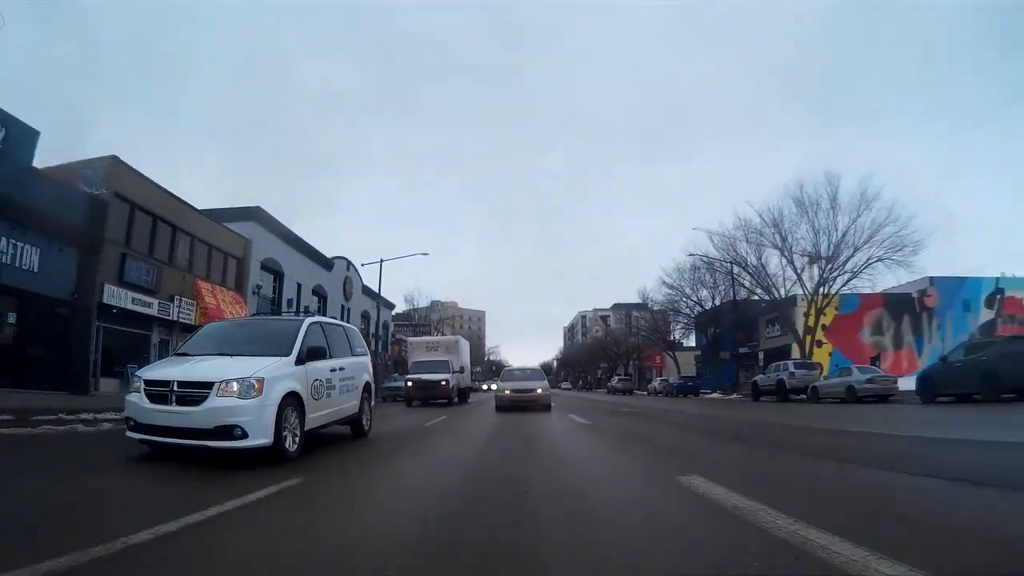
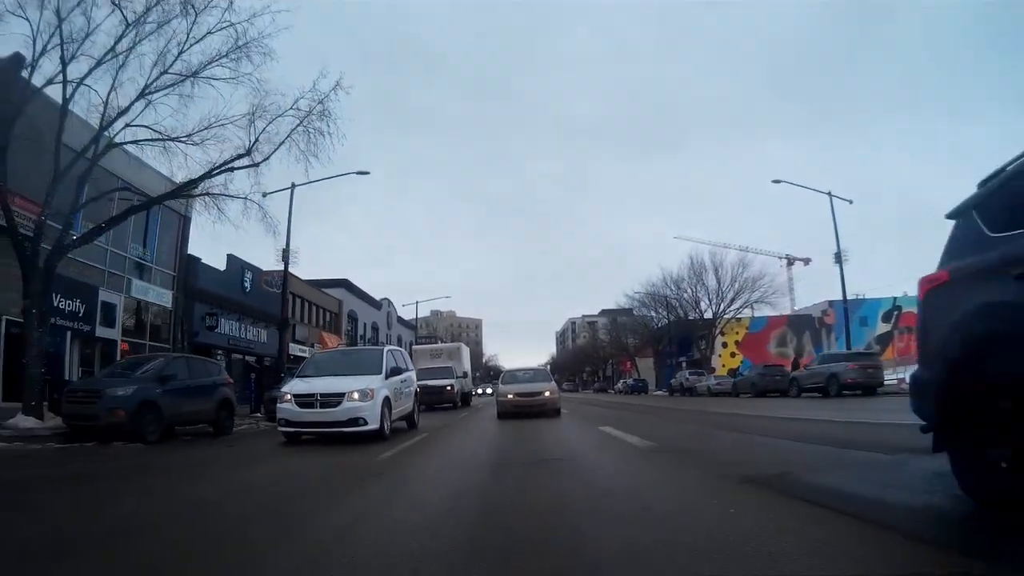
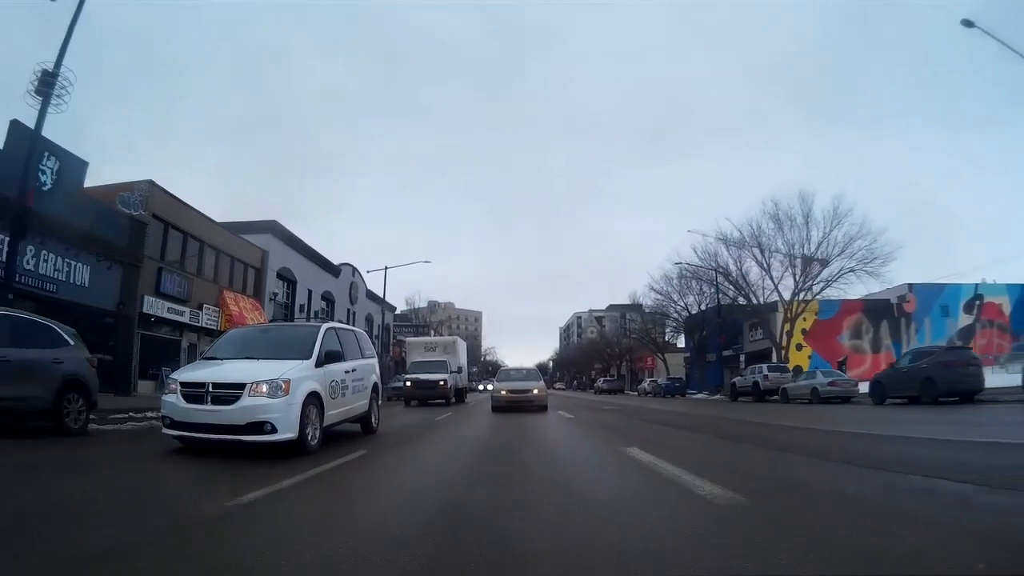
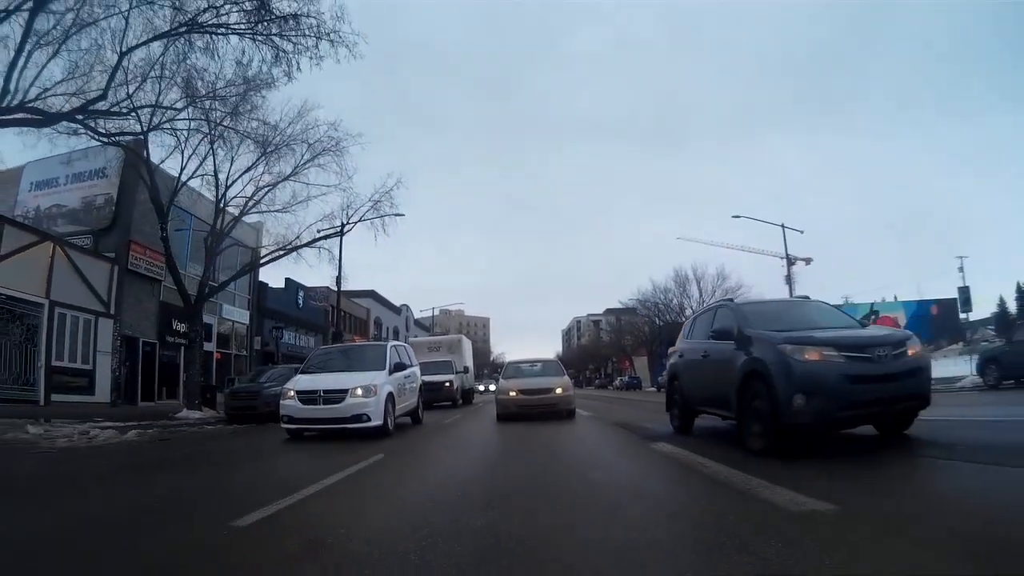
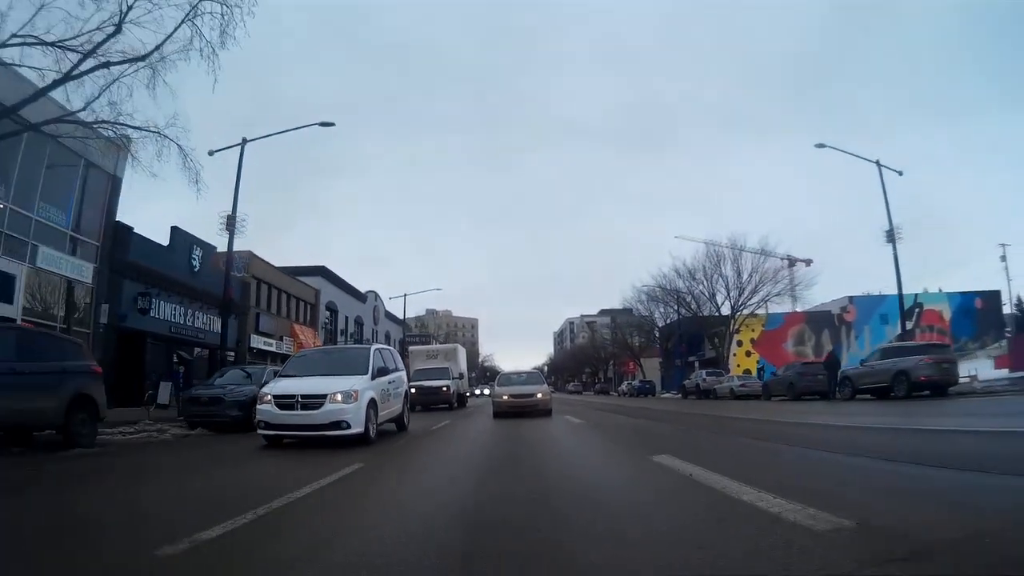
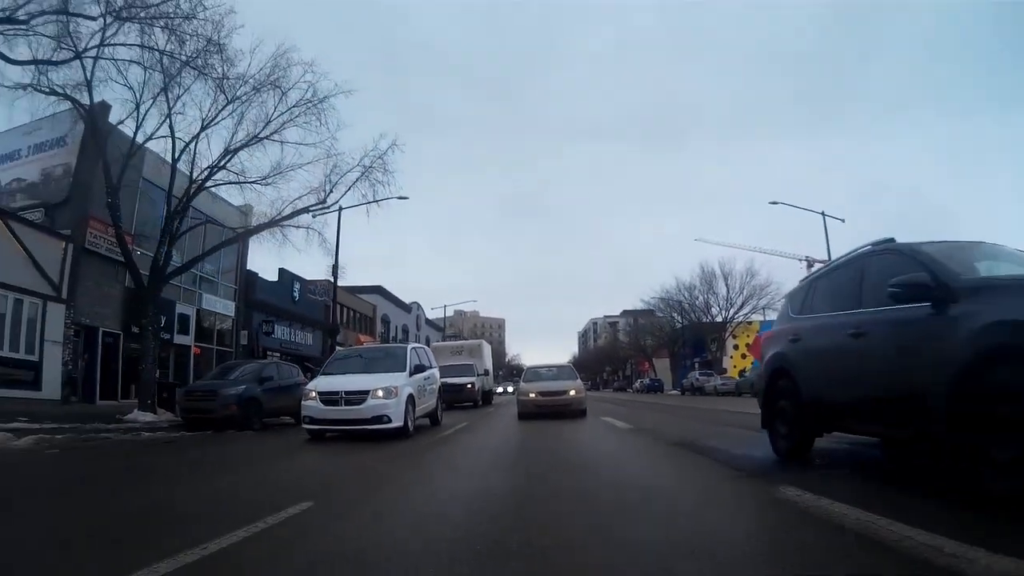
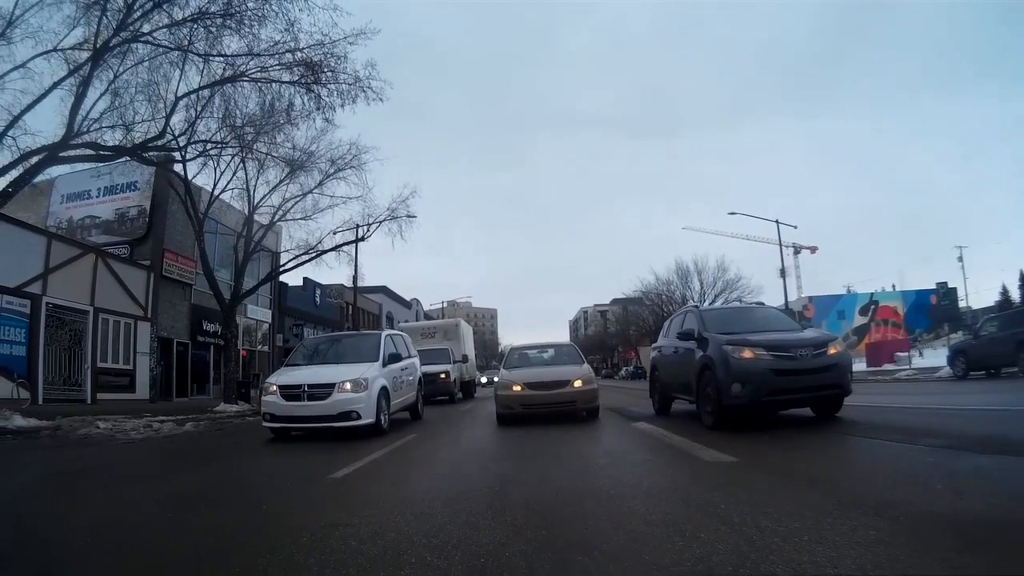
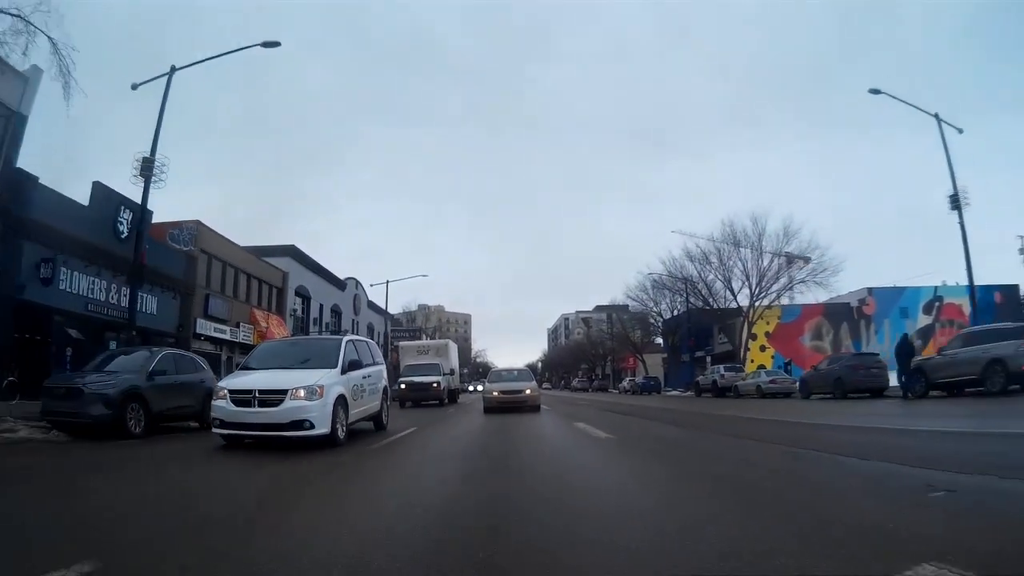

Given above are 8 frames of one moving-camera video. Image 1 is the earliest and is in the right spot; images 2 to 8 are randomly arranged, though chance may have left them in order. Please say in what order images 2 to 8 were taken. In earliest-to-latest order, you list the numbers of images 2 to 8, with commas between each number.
3, 8, 5, 2, 6, 4, 7
